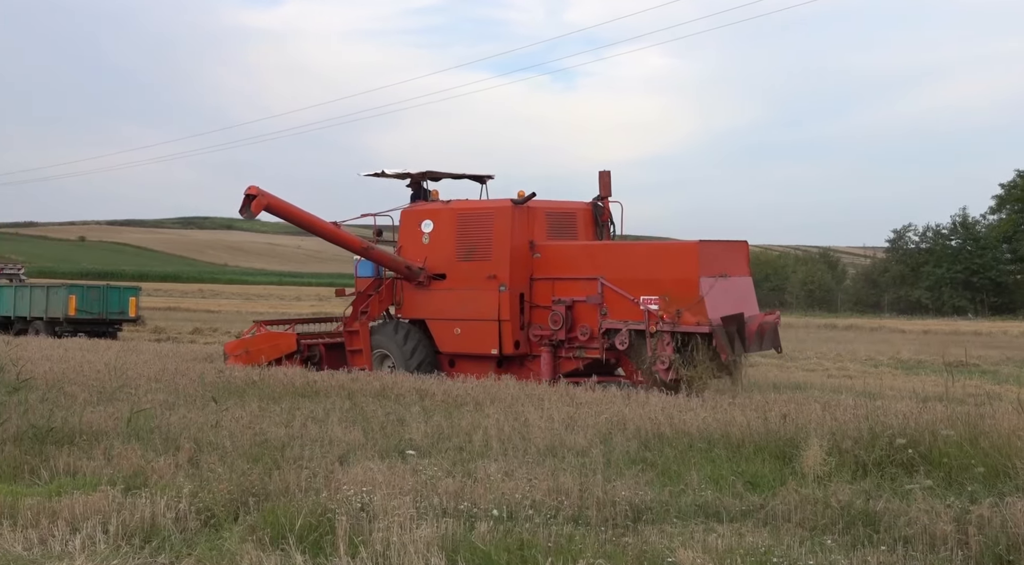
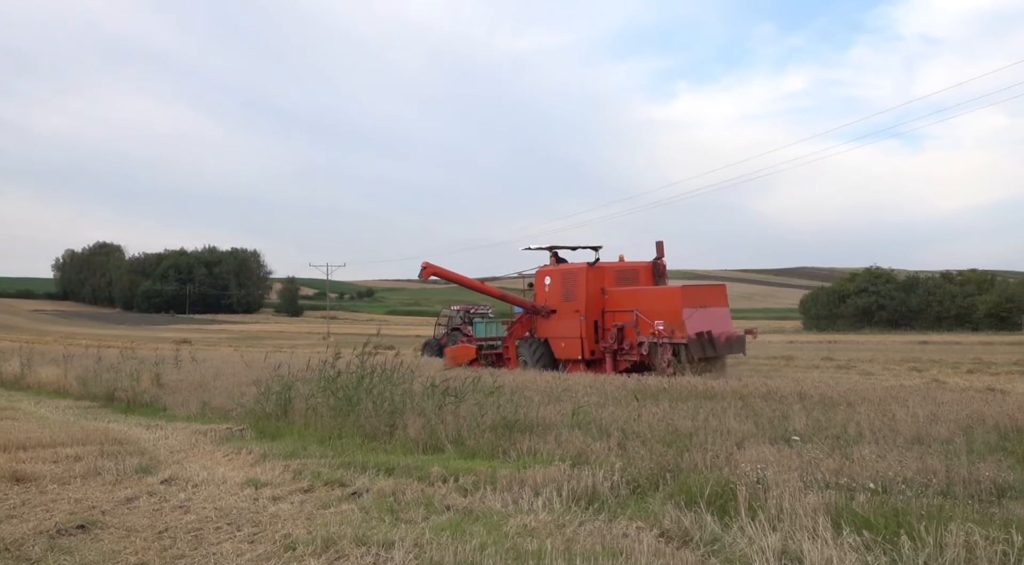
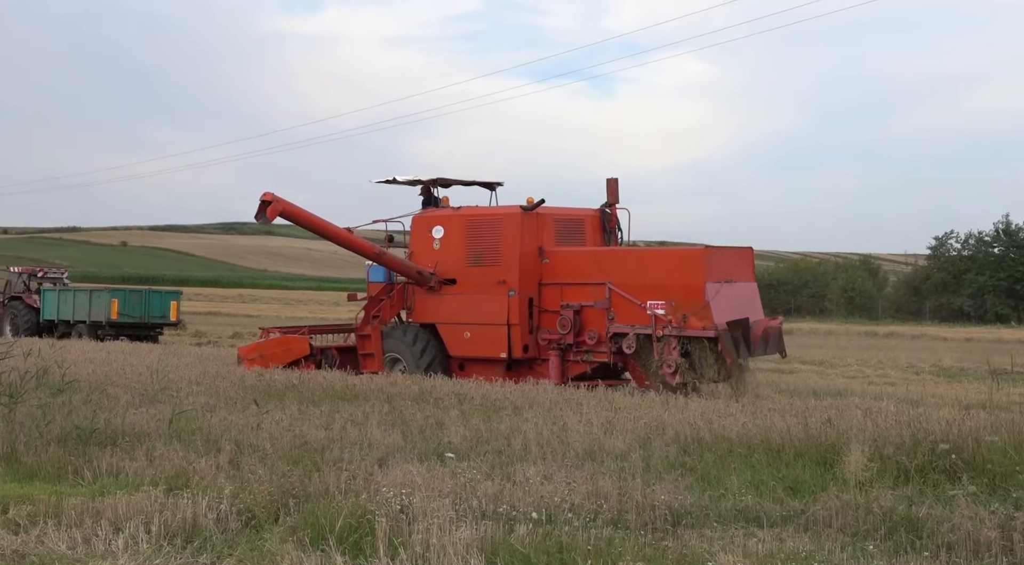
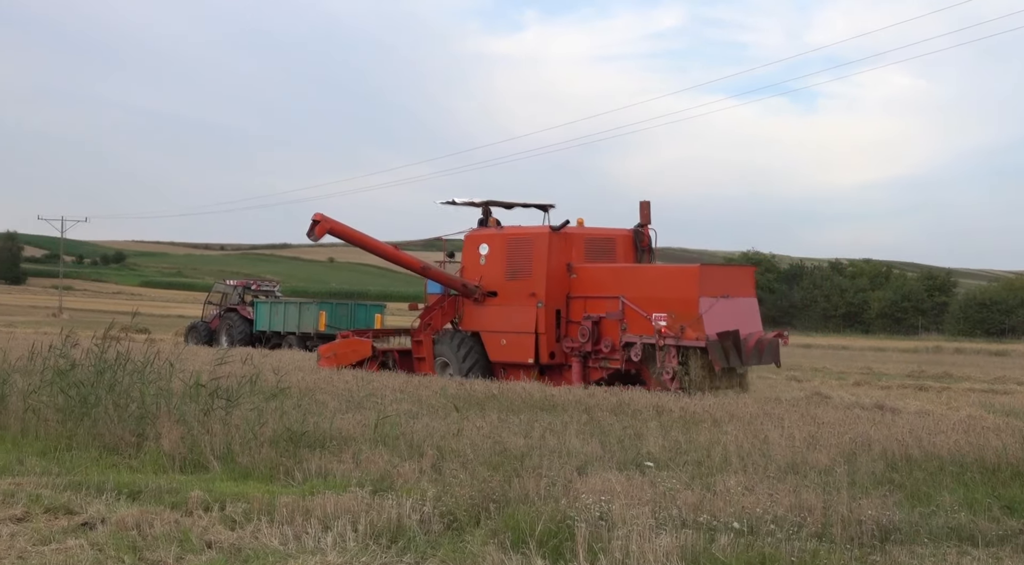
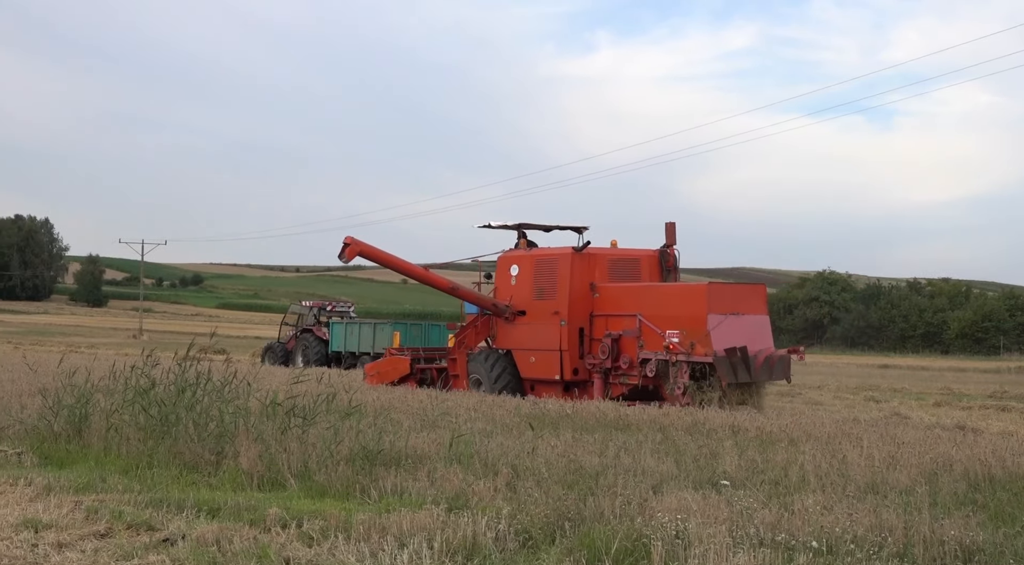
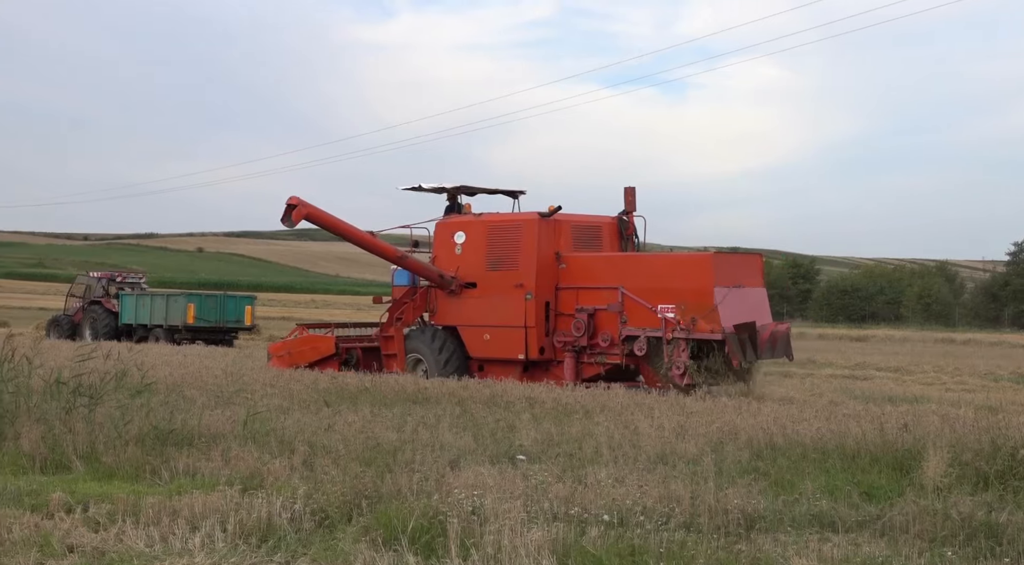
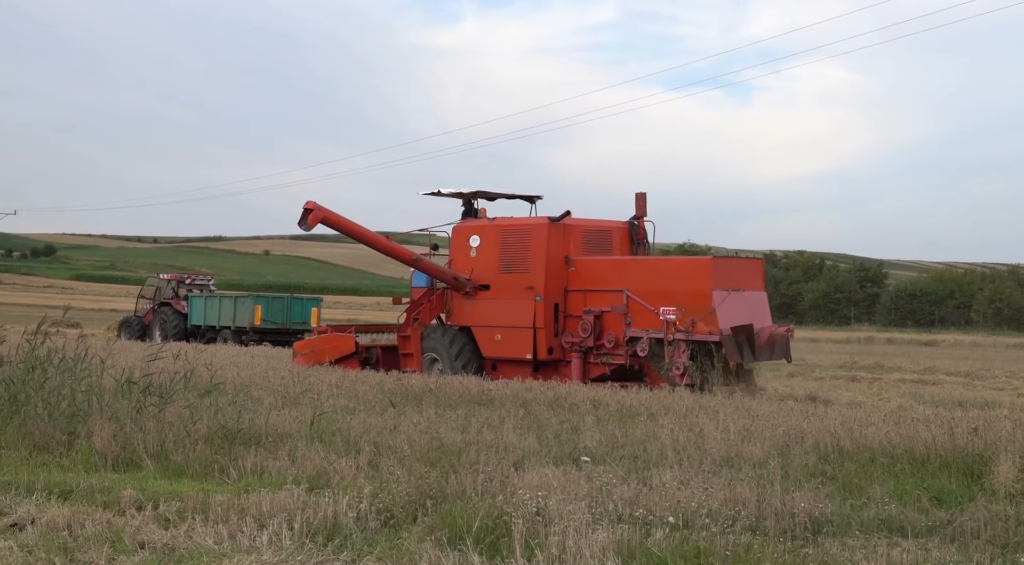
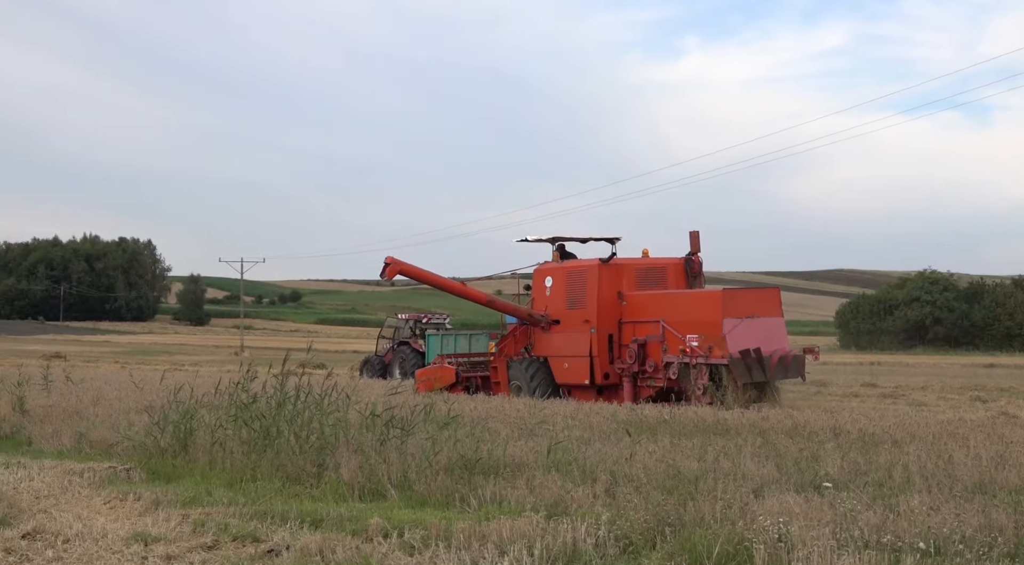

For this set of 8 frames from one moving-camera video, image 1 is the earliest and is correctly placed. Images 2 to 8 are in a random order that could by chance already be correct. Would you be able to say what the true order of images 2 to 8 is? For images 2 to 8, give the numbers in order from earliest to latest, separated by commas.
3, 6, 7, 4, 5, 8, 2
